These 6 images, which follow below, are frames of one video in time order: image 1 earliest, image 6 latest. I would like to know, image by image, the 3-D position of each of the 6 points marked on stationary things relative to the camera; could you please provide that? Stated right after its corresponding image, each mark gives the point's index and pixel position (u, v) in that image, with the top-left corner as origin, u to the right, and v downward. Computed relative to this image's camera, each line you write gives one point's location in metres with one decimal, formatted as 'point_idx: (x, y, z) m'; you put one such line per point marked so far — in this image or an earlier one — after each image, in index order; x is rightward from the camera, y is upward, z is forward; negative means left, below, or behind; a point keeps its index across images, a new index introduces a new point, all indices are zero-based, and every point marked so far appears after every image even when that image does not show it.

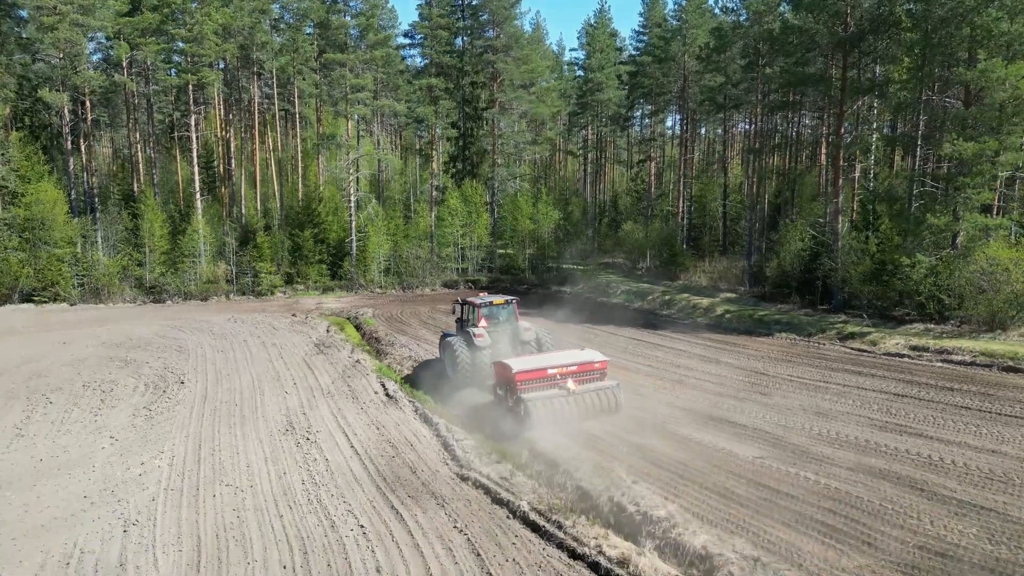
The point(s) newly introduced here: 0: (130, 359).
0: (-8.3, -1.6, +15.5) m
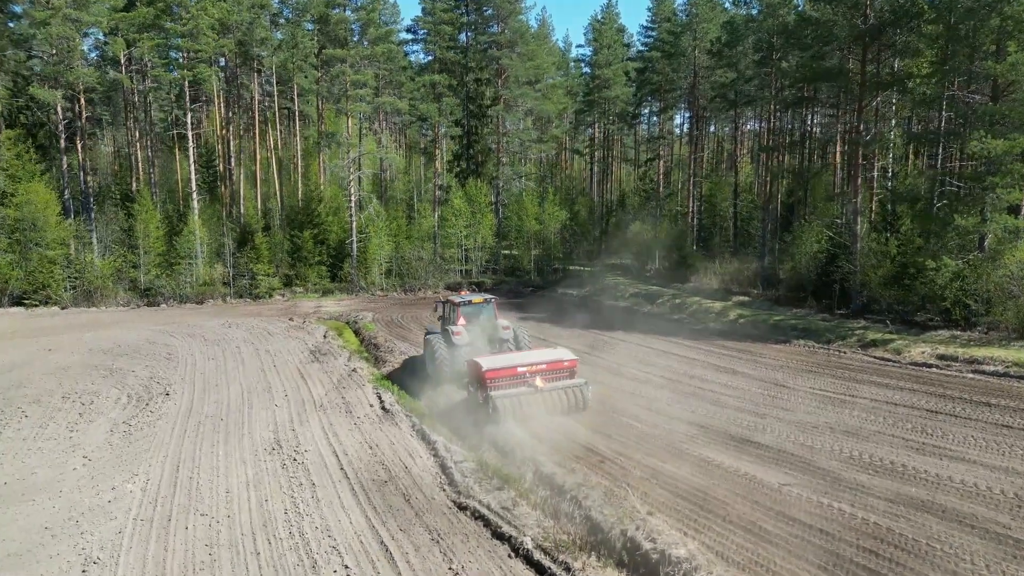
0: (-8.2, -1.7, +14.8) m
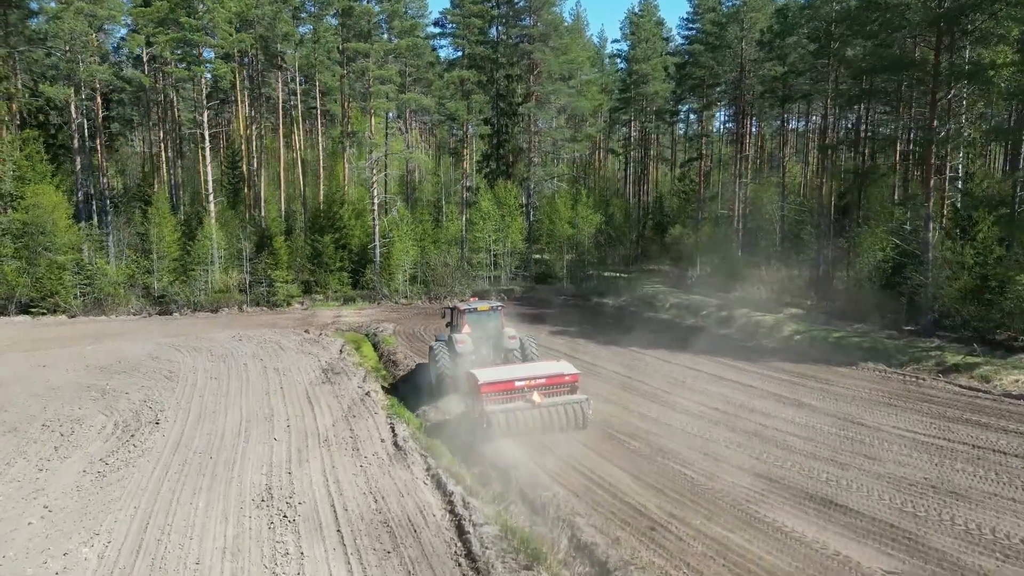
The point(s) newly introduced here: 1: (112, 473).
0: (-7.6, -1.9, +13.5) m
1: (-5.3, -2.4, +9.5) m
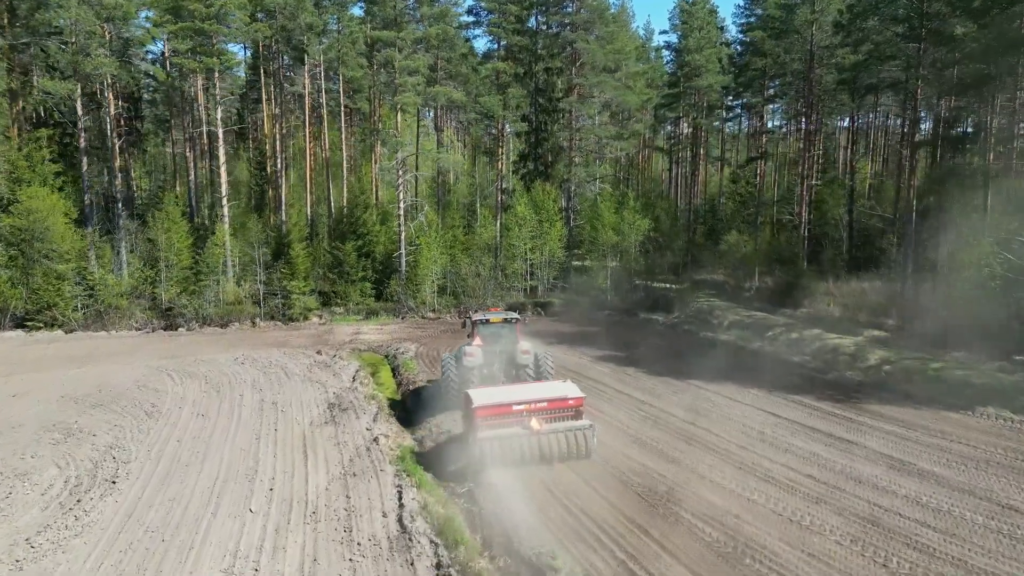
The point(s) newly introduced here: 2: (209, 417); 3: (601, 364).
0: (-7.0, -2.3, +11.5) m
1: (-4.9, -2.8, +7.4) m
2: (-5.2, -2.2, +12.4) m
3: (+2.0, -1.7, +16.3) m
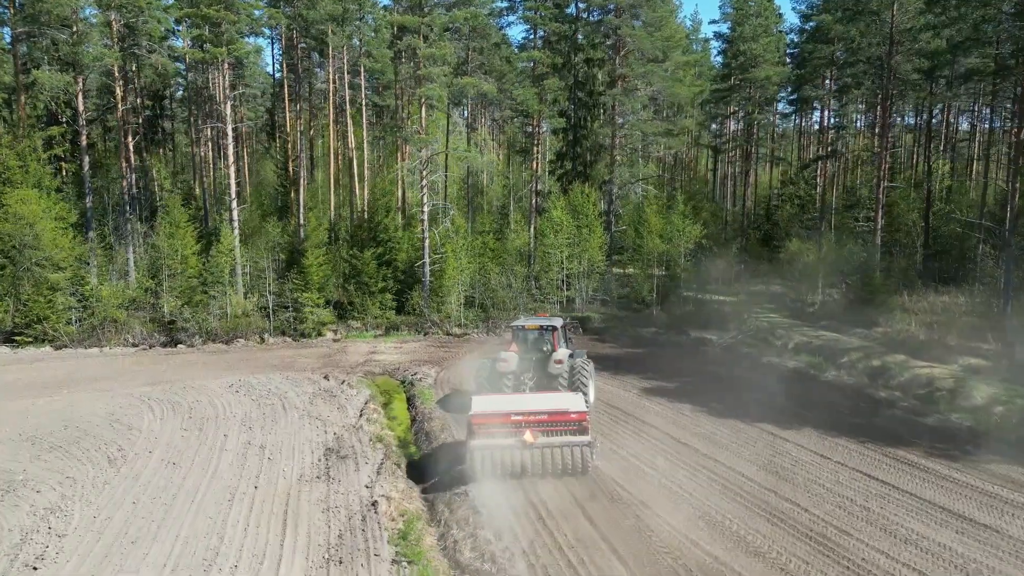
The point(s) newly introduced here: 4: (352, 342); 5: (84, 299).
0: (-6.6, -2.6, +9.6) m
1: (-4.7, -3.2, +5.4) m
2: (-4.8, -2.5, +10.3) m
3: (+2.7, -2.1, +13.9) m
4: (-4.3, -1.4, +19.4) m
5: (-11.1, -0.3, +18.5) m
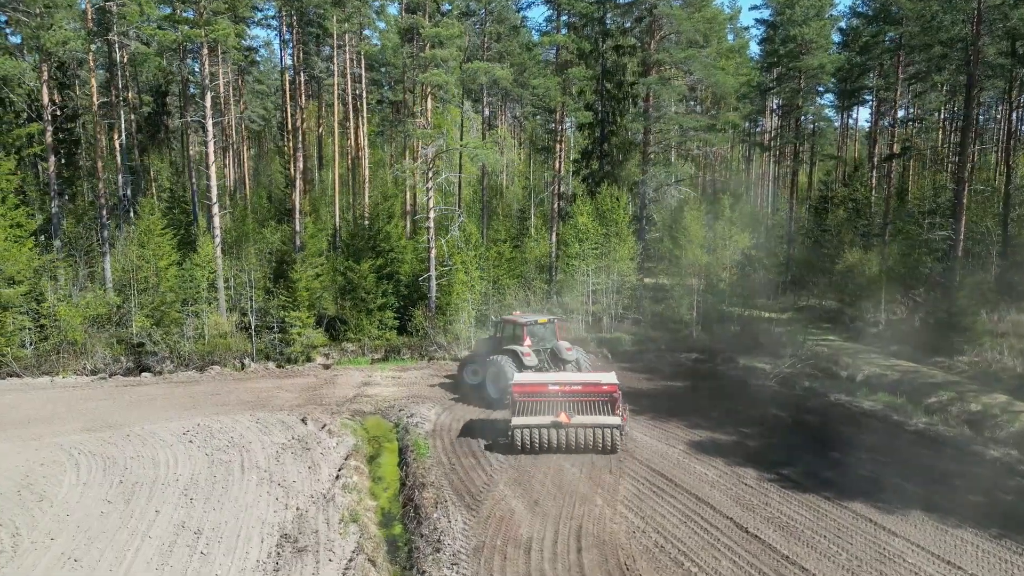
0: (-6.5, -3.0, +7.1) m
1: (-4.8, -3.6, +2.8) m
2: (-4.6, -3.0, +7.8) m
3: (+2.9, -2.6, +11.1) m
4: (-3.9, -1.8, +16.8) m
5: (-10.7, -0.7, +16.2) m
